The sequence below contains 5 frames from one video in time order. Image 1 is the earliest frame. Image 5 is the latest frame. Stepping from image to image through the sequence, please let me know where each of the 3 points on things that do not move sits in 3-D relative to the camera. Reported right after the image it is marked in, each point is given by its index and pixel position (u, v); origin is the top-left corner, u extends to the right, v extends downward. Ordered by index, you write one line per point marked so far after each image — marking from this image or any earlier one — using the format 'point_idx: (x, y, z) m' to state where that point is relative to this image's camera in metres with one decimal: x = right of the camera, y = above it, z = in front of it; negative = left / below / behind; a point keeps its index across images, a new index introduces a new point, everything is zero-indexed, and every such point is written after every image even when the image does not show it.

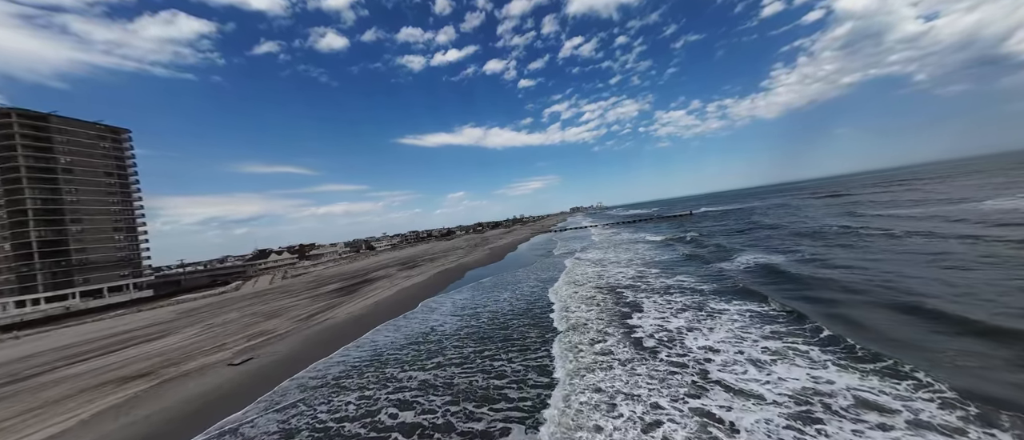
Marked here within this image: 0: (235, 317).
0: (-14.5, -5.1, +16.3) m
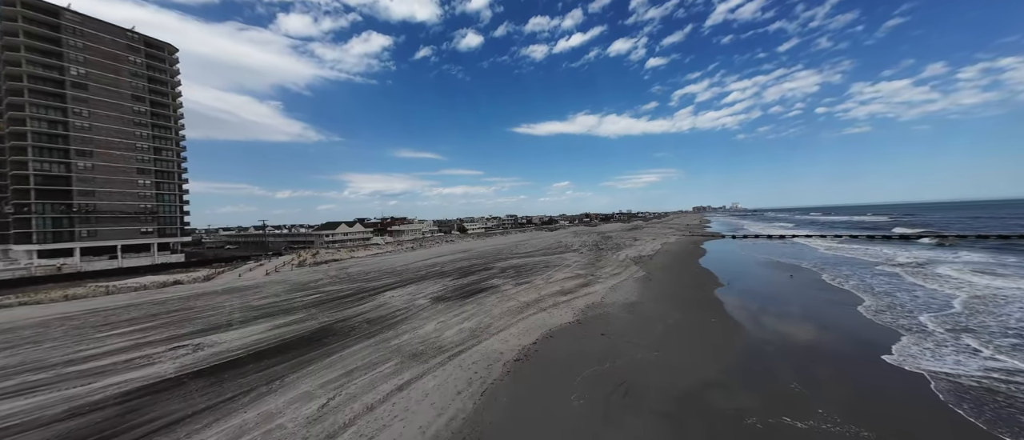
0: (-10.6, -3.2, +1.8) m
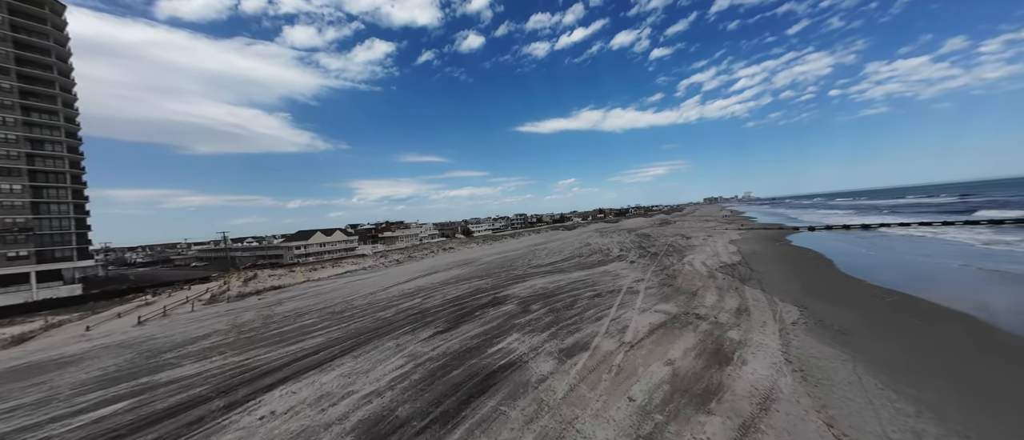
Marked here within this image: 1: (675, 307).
0: (-10.1, -3.6, -5.4) m
1: (+4.7, -2.5, +9.2) m
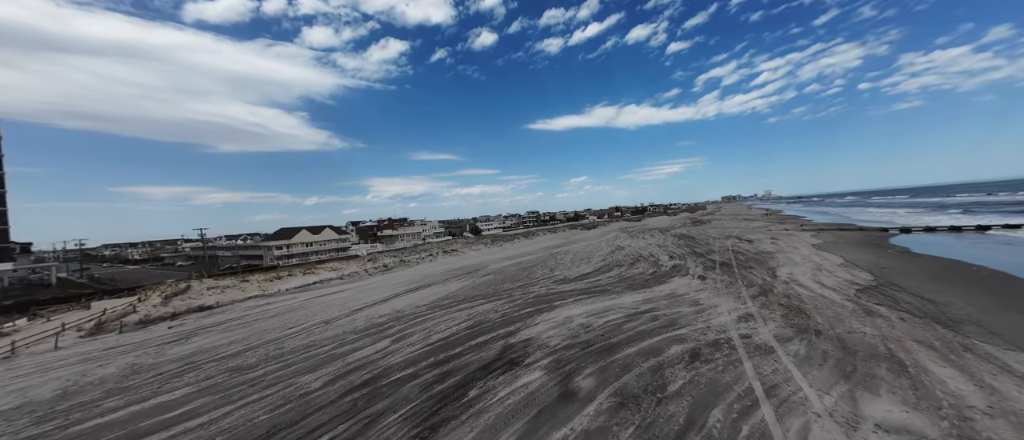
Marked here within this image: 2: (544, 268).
0: (-10.2, -3.5, -9.7) m
1: (+5.1, -2.5, +4.3) m
2: (+1.6, -2.5, +15.7) m
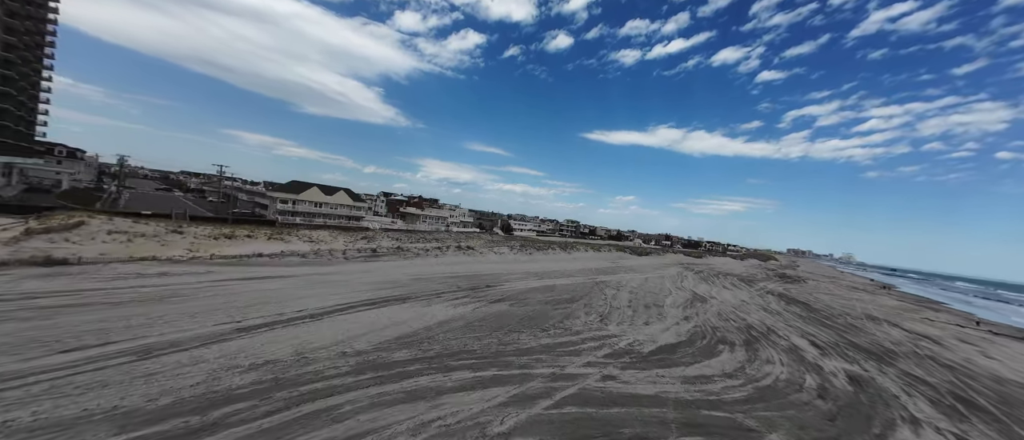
0: (-12.3, -1.1, -13.8) m
1: (+4.5, -3.4, -1.9) m
2: (+2.6, -2.9, +9.9) m
